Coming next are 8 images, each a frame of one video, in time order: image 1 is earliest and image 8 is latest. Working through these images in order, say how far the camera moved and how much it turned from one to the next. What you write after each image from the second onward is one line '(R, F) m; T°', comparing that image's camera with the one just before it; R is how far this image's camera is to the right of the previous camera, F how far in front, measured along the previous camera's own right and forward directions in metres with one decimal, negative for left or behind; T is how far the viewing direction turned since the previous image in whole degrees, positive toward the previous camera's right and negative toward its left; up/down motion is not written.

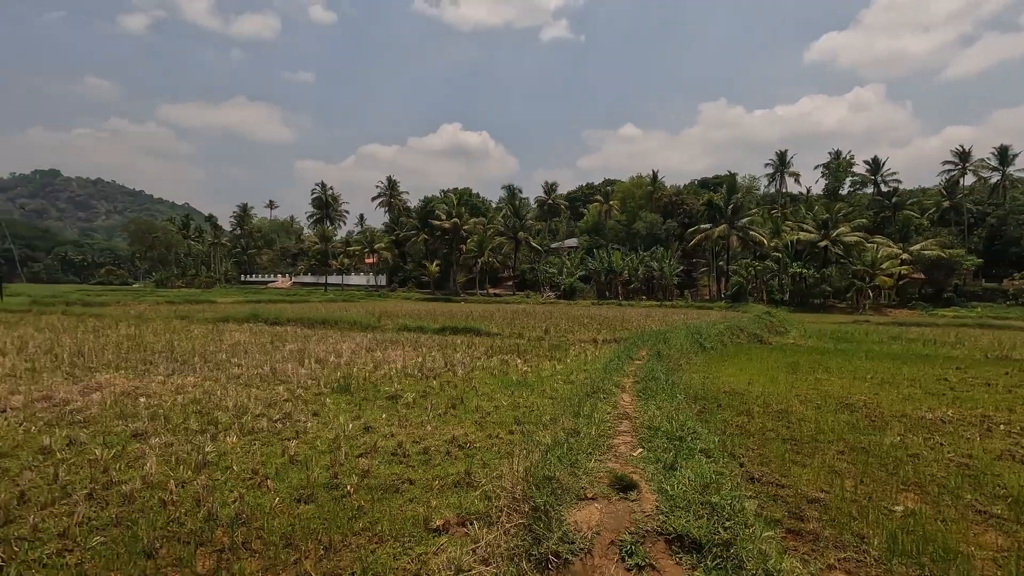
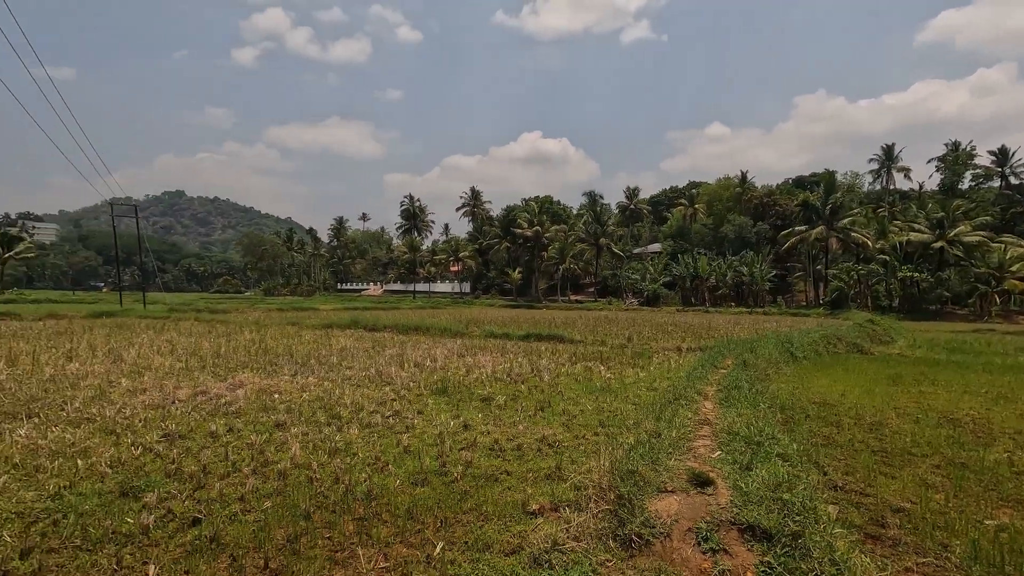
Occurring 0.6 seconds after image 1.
(0.0, -0.6) m; -9°
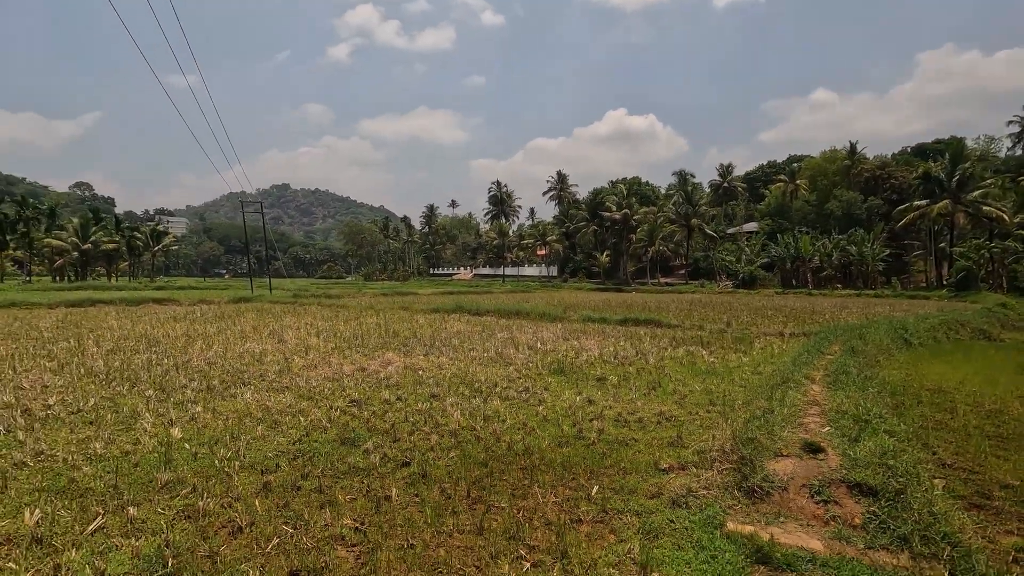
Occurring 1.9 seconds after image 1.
(-0.5, -1.1) m; -9°
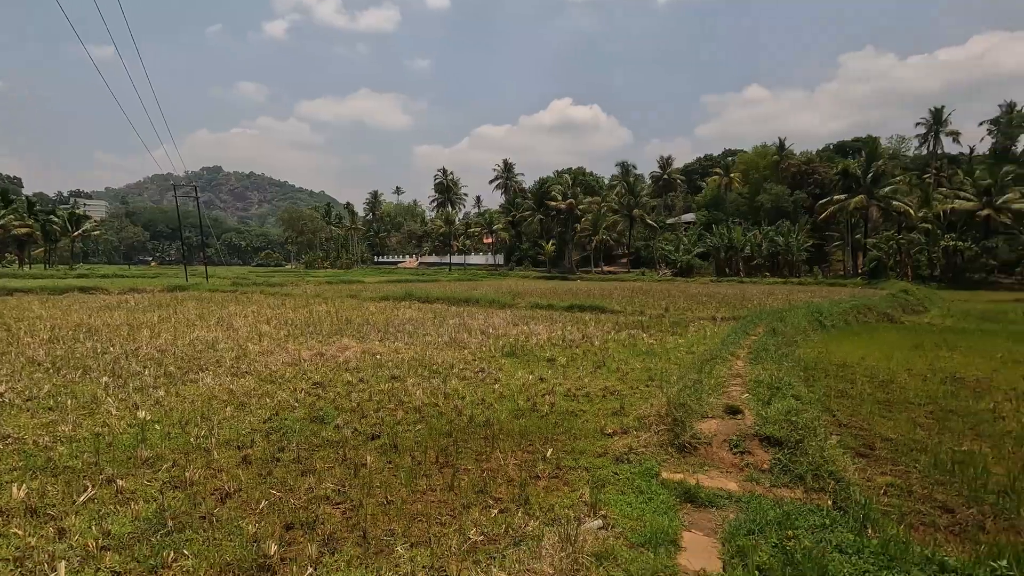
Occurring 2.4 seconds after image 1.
(-0.2, -0.6) m; +6°
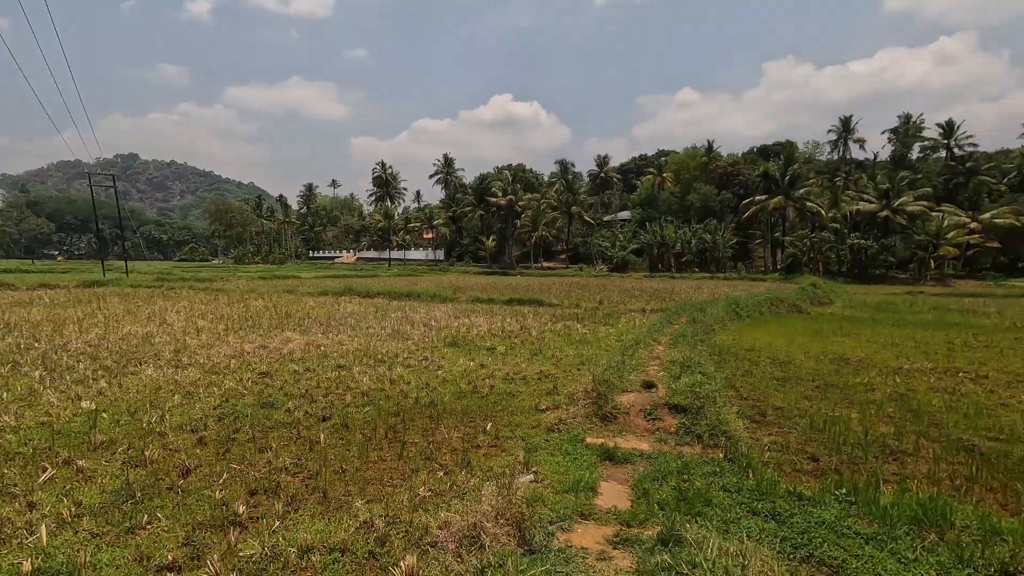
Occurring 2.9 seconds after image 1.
(0.0, -0.6) m; +6°
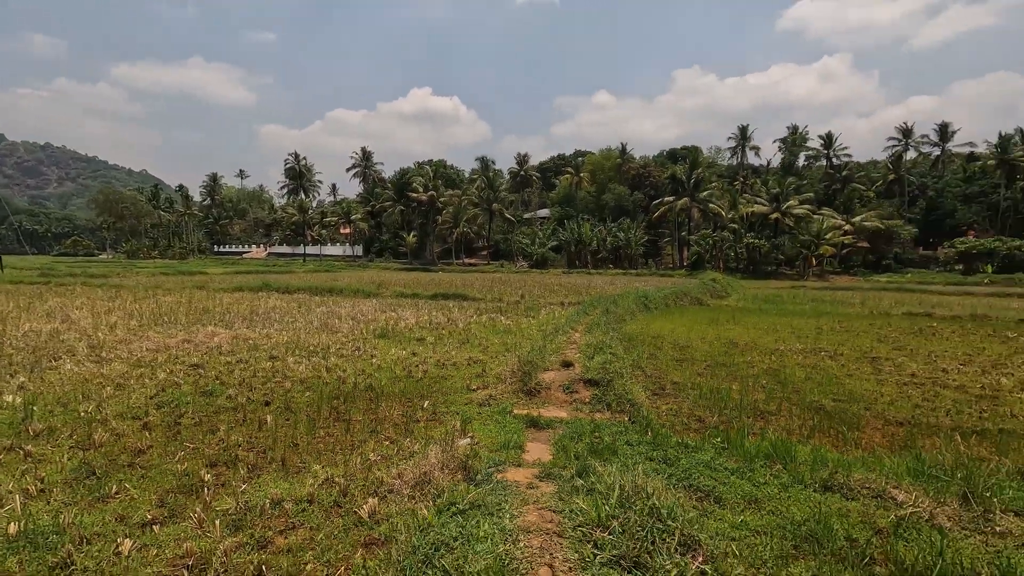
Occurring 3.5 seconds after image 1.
(-0.2, -0.7) m; +8°
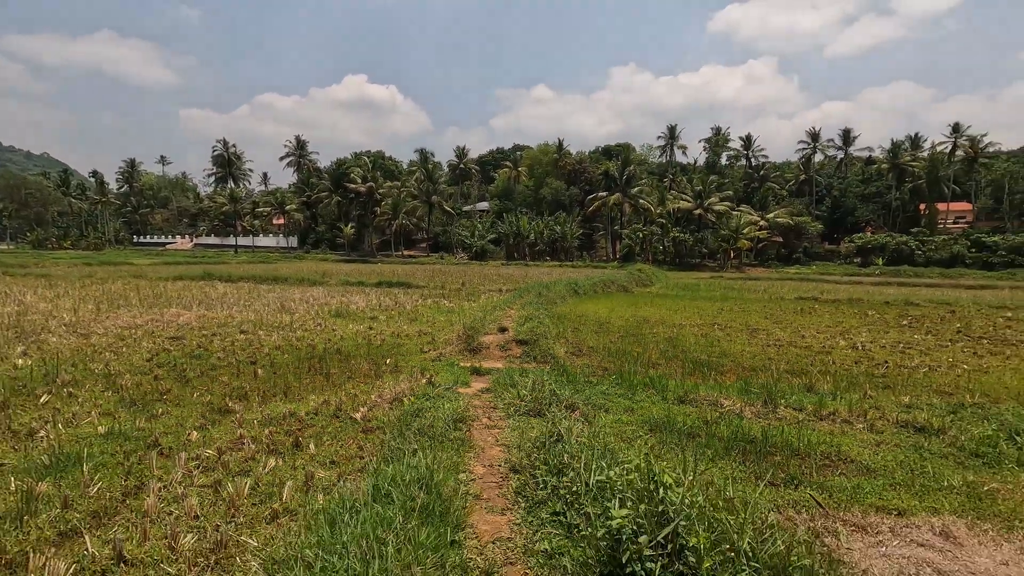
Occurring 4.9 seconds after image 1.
(-0.1, -1.8) m; +6°
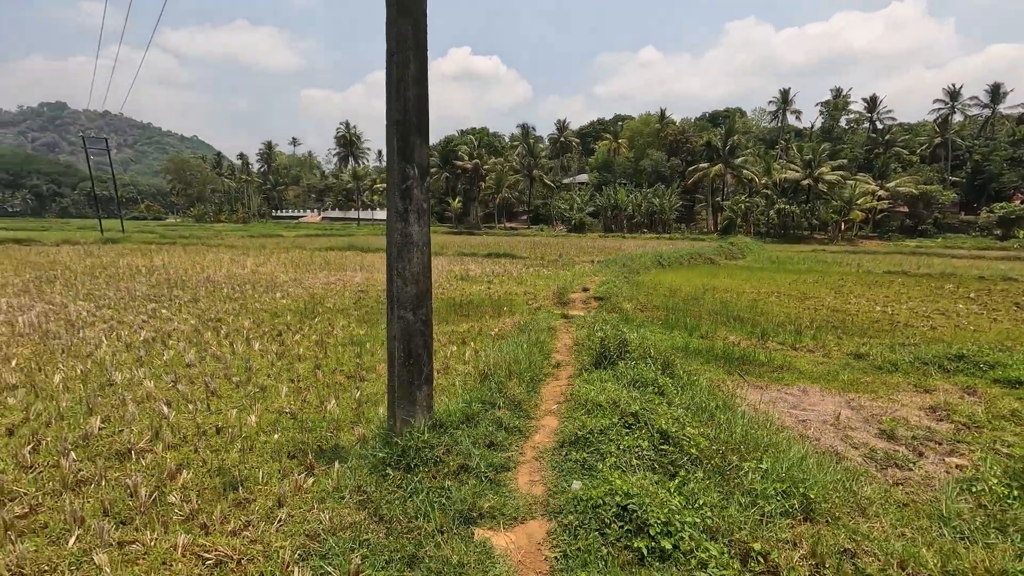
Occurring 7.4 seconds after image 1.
(+0.5, -3.7) m; -11°
